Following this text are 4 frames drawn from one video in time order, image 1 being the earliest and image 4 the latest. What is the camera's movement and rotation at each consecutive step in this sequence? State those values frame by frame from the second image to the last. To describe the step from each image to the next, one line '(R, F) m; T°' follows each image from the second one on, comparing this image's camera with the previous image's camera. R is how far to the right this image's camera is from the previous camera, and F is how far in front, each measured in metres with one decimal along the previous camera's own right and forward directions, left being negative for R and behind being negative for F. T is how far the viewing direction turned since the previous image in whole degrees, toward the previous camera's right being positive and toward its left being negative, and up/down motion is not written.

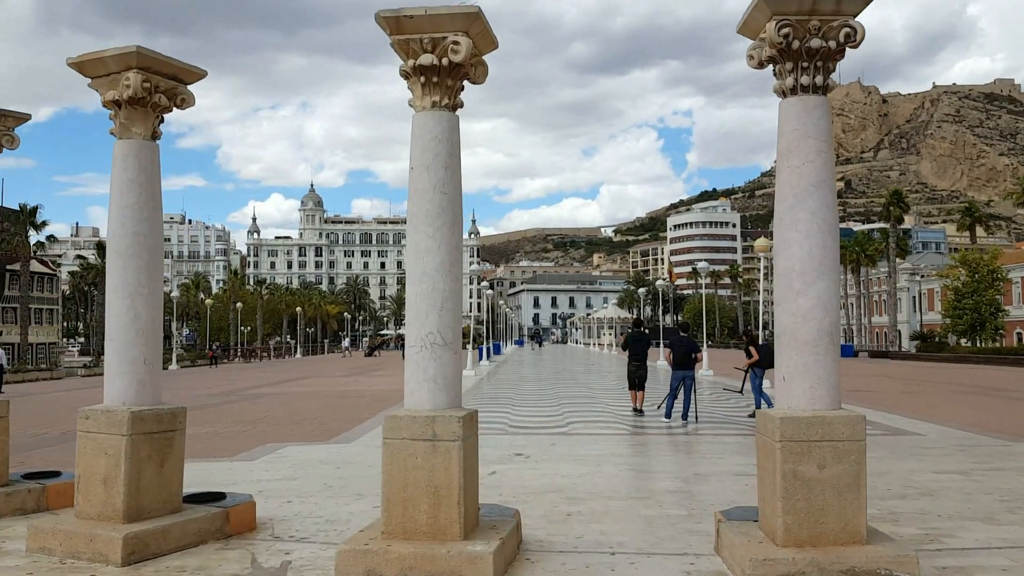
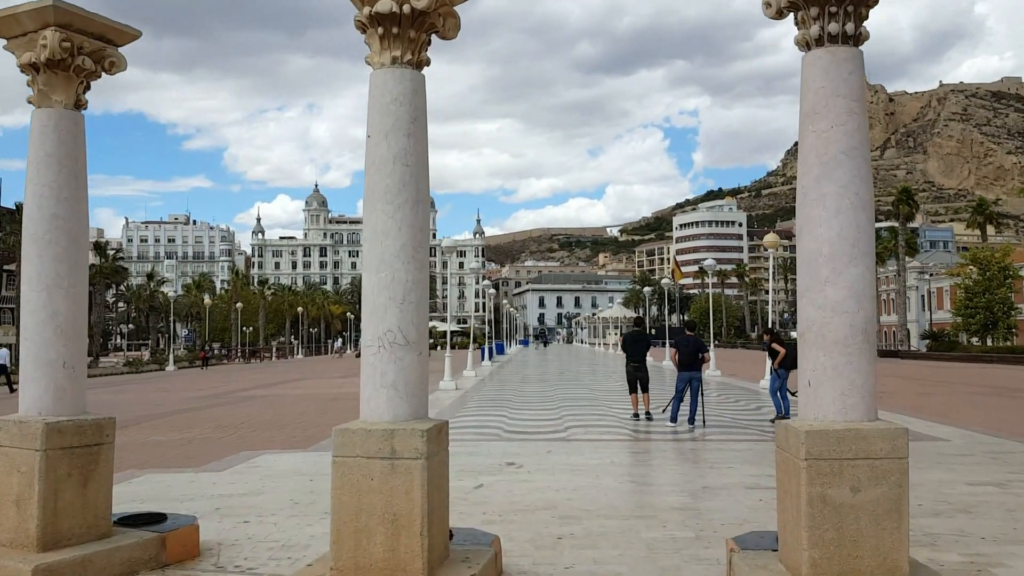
(+0.2, +0.8) m; 0°
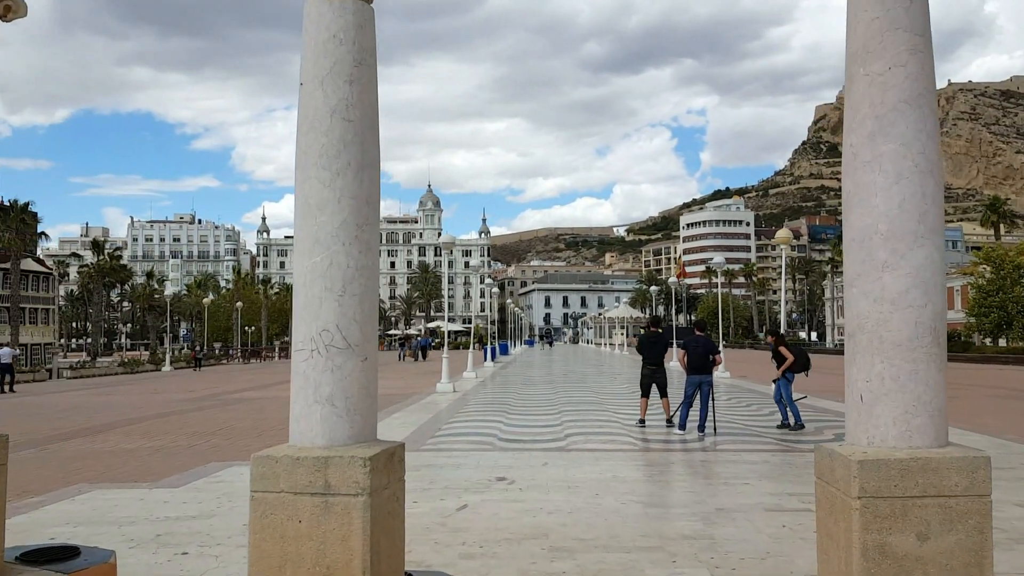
(+0.2, +0.9) m; 0°
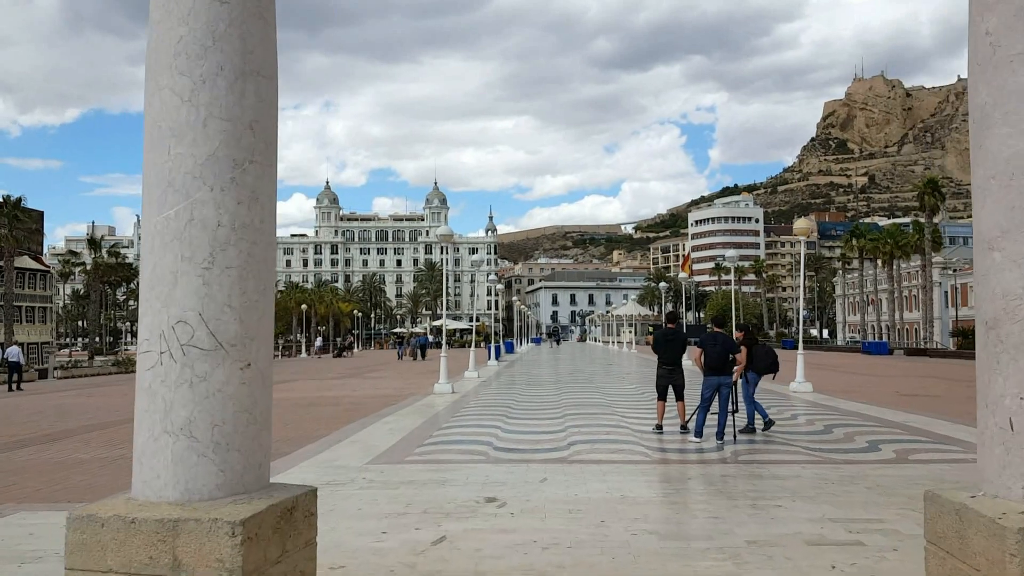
(+0.1, +1.2) m; -1°
